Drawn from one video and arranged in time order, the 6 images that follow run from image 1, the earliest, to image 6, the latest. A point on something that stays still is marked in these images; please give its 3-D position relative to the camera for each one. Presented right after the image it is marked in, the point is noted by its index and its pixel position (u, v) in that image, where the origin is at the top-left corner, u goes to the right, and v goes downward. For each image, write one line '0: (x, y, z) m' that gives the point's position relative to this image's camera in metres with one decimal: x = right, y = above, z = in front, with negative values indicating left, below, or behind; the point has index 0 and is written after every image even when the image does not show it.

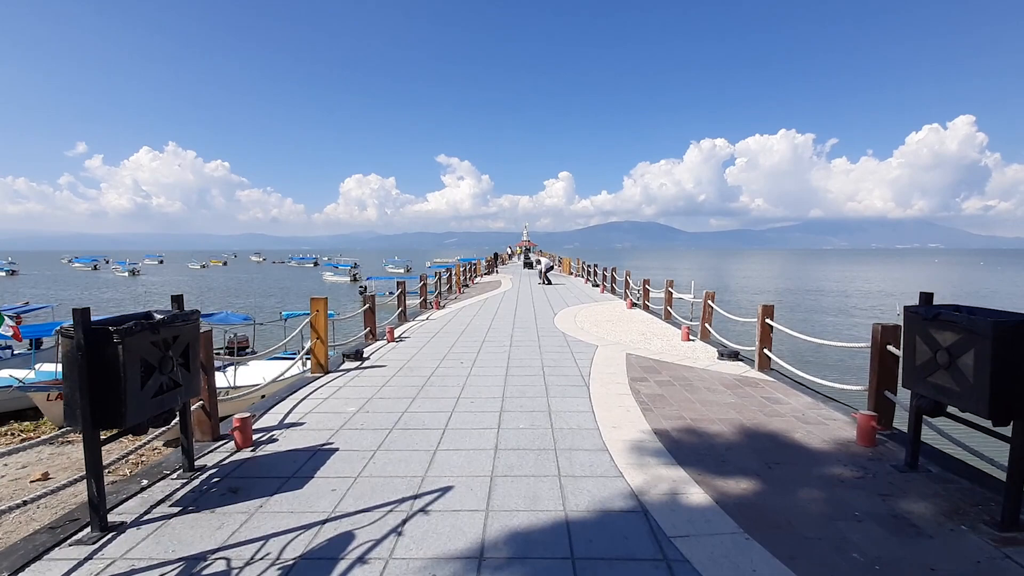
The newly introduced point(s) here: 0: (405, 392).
0: (-1.4, -1.3, +6.6) m
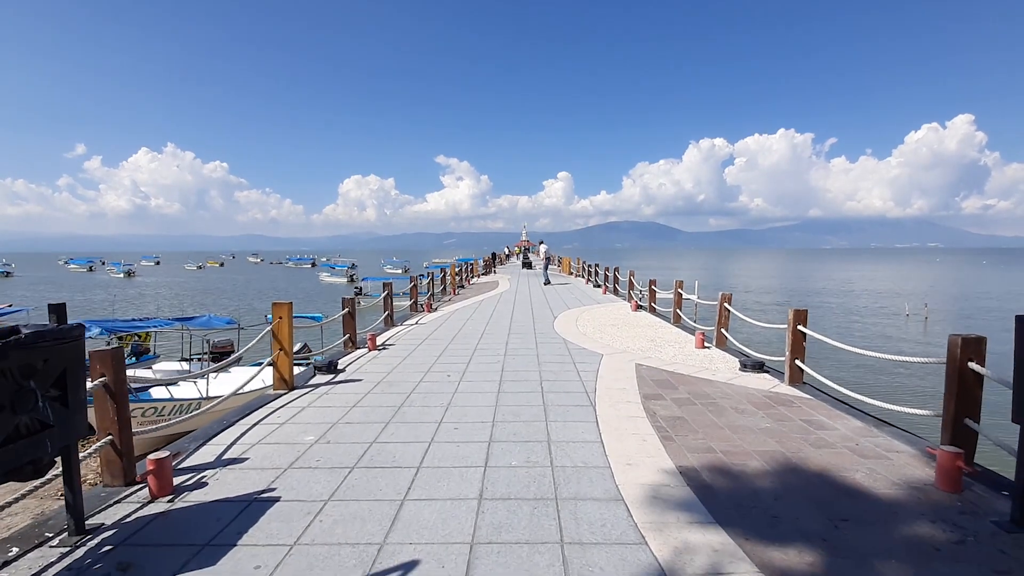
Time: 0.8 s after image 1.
0: (-1.4, -1.4, +5.6) m
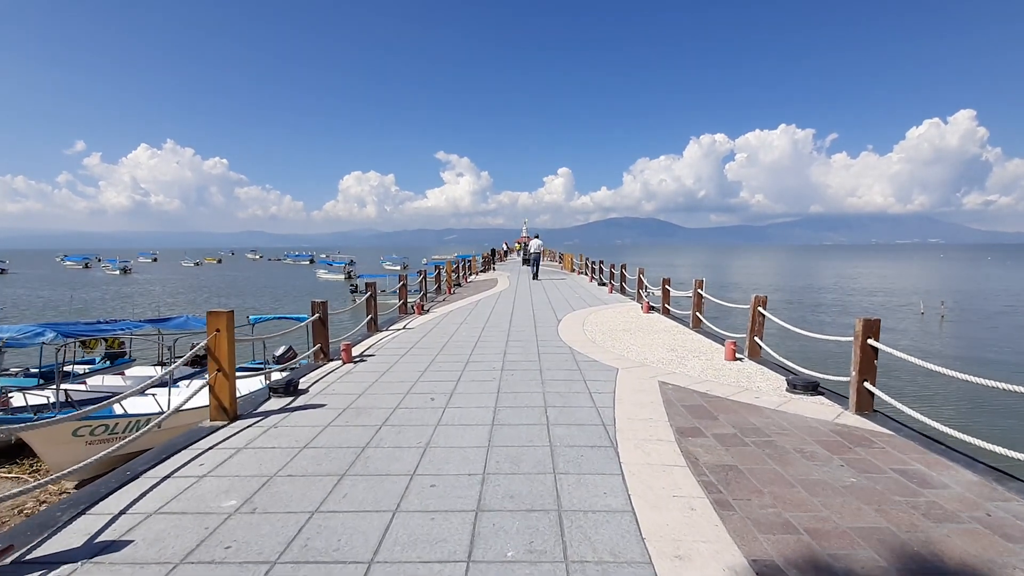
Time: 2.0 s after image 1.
0: (-1.5, -1.4, +4.2) m
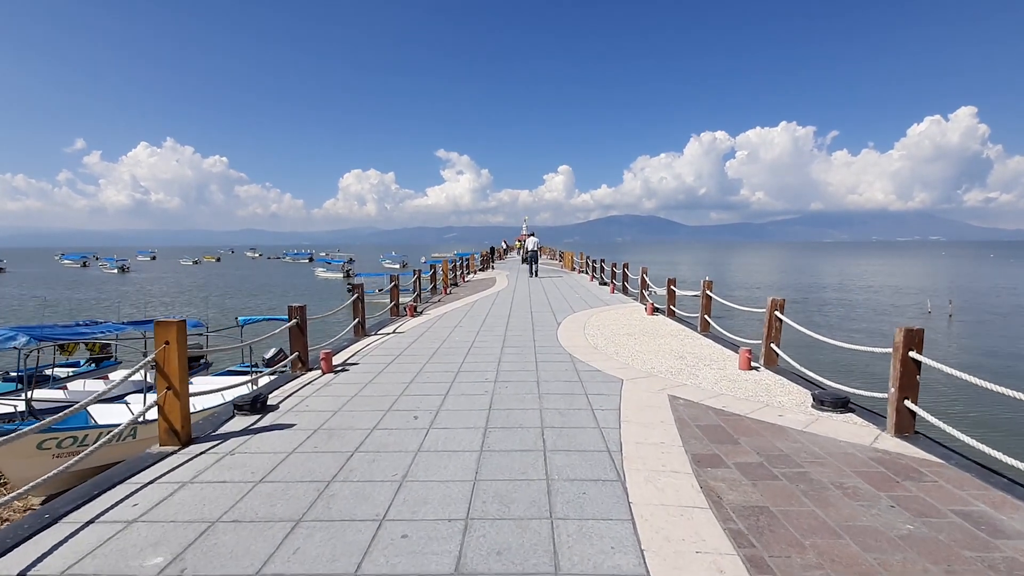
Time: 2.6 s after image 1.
0: (-1.5, -1.5, +3.6) m
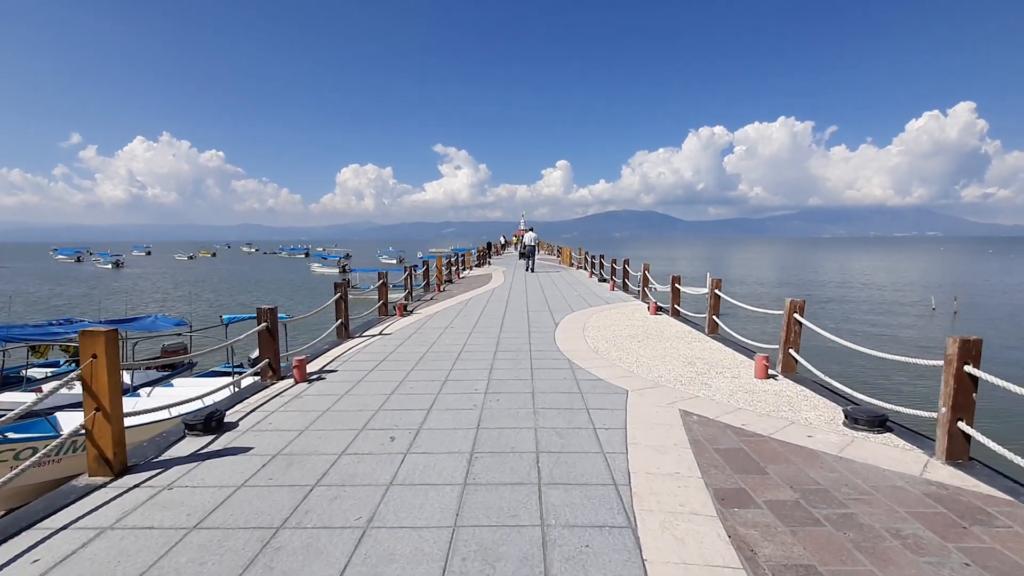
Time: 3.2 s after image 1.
0: (-1.6, -1.5, +2.9) m
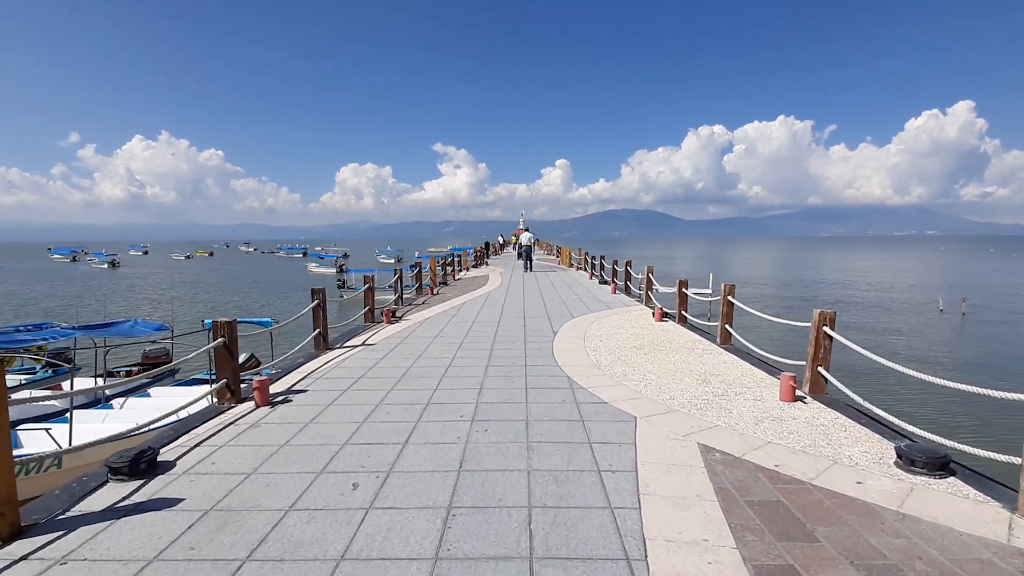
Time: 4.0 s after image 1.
0: (-1.7, -1.6, +2.1) m
